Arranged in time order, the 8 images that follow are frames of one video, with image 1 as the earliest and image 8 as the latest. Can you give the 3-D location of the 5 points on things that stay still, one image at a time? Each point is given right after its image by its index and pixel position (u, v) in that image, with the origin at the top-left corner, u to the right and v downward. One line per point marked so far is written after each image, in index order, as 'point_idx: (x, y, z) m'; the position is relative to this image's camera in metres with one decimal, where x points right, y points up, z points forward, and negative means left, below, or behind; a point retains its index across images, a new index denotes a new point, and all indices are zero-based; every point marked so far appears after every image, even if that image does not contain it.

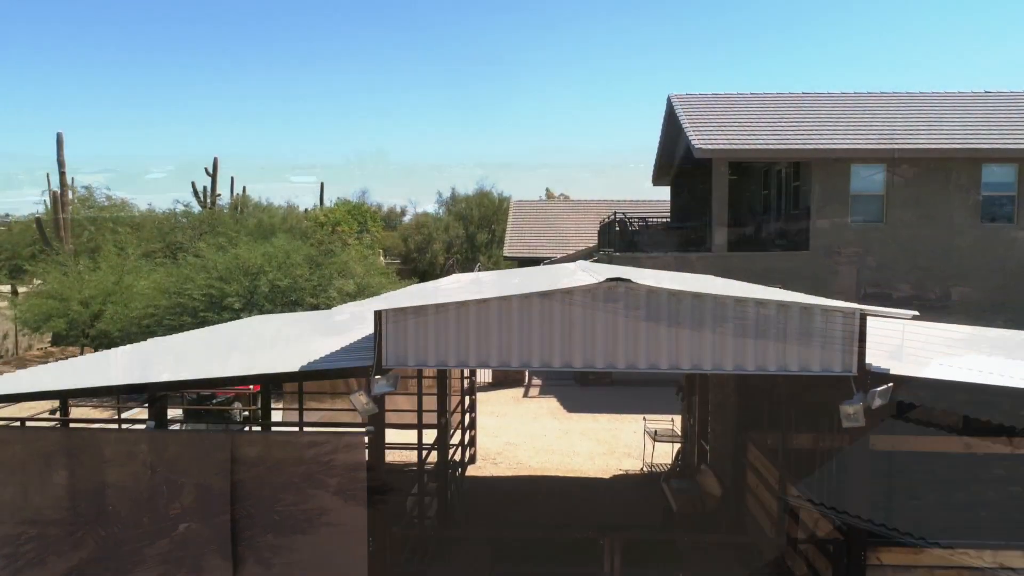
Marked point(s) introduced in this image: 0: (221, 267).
0: (-6.1, +0.4, +15.6) m
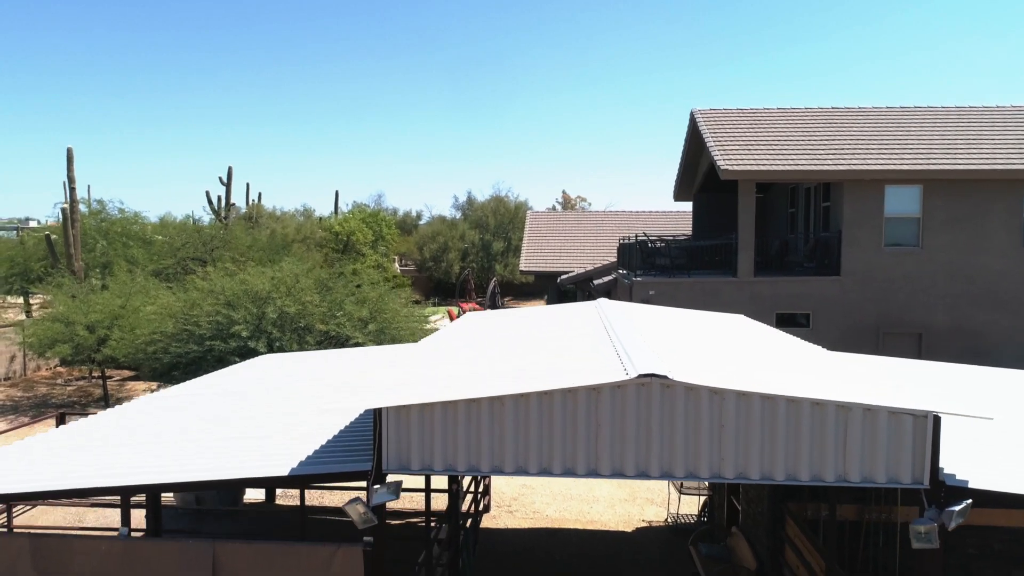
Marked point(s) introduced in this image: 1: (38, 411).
0: (-5.8, -0.1, +15.1) m
1: (-10.6, -2.7, +16.6) m
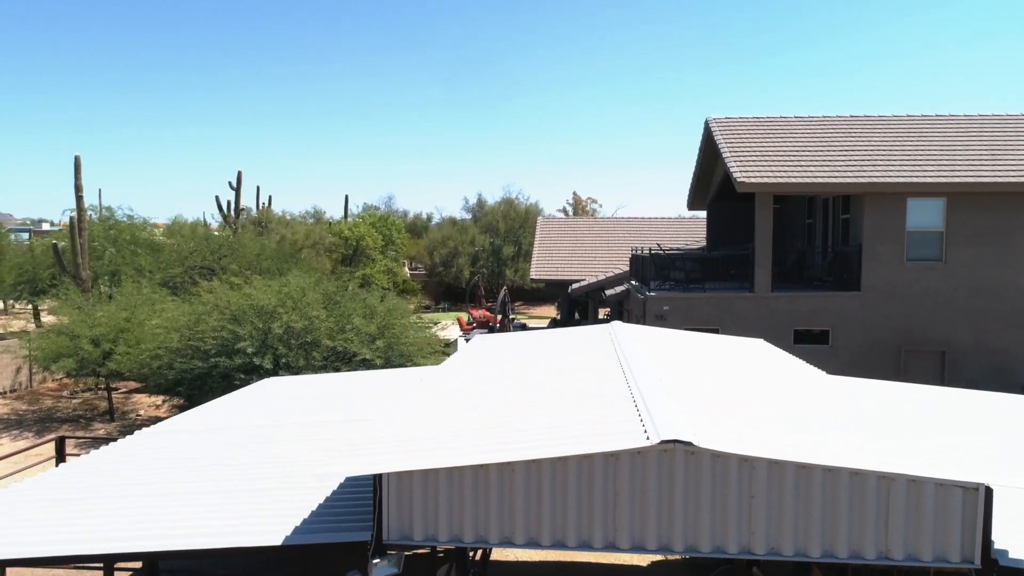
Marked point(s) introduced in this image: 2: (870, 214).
0: (-5.5, -0.4, +14.9) m
1: (-10.4, -3.0, +16.4) m
2: (+7.0, +1.4, +14.5) m
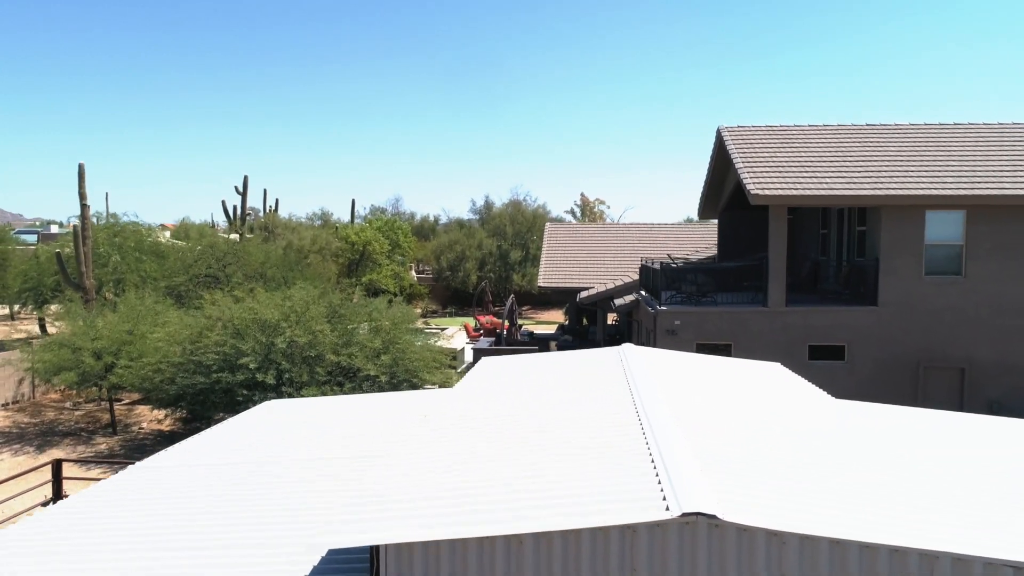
0: (-5.4, -0.7, +14.6) m
1: (-10.2, -3.3, +16.2) m
2: (+7.1, +1.2, +14.1) m
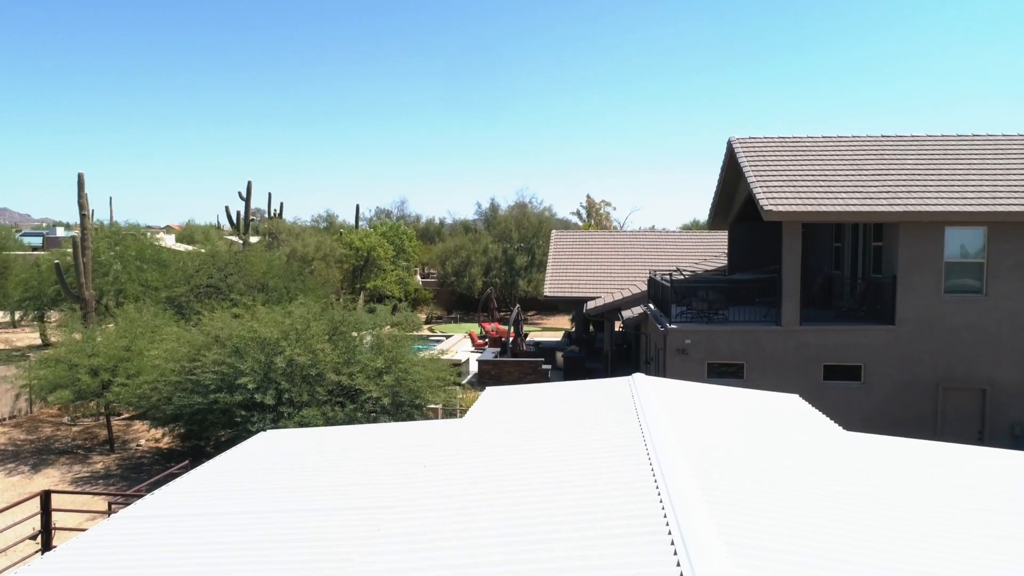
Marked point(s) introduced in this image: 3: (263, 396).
0: (-5.3, -1.0, +14.3) m
1: (-10.1, -3.6, +15.9) m
2: (+7.2, +0.8, +13.7) m
3: (-4.6, -2.0, +13.7) m
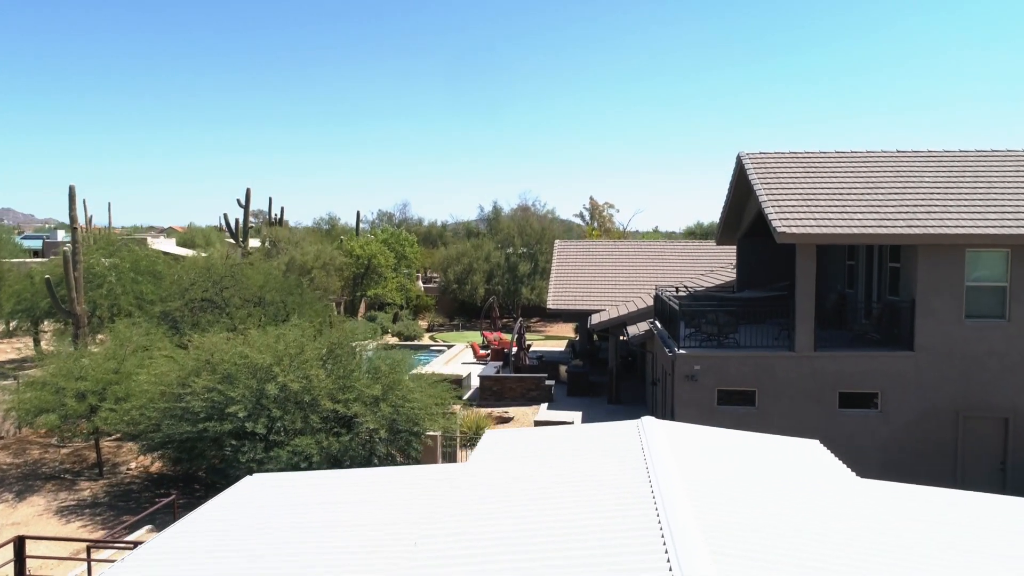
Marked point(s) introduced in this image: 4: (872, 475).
0: (-5.3, -1.4, +13.7) m
1: (-10.1, -4.0, +15.3) m
2: (+7.3, +0.4, +13.1) m
3: (-4.5, -2.4, +13.1) m
4: (+6.5, -3.3, +13.3) m
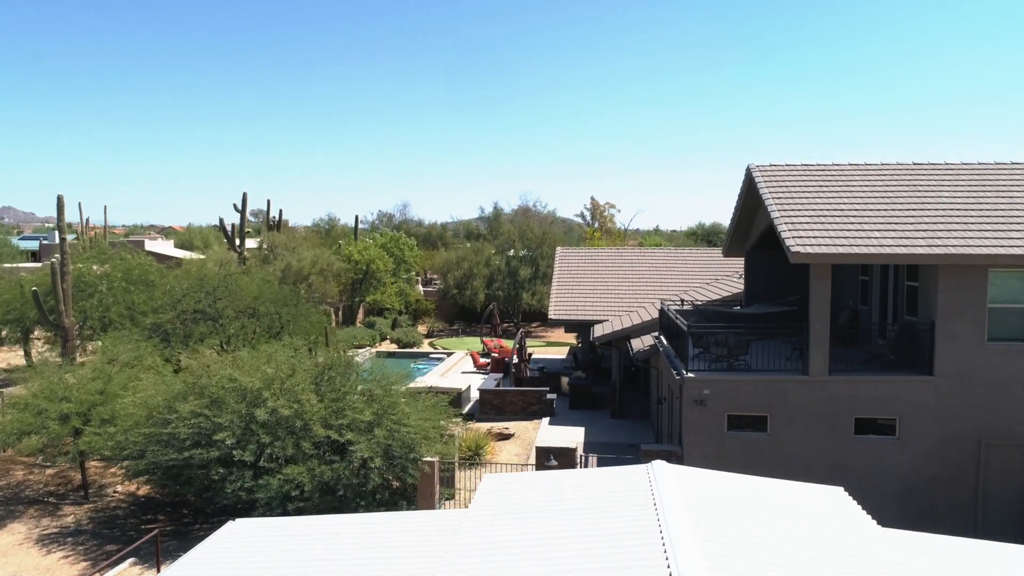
0: (-5.2, -1.8, +13.1) m
1: (-10.0, -4.4, +14.8) m
2: (+7.3, 0.0, +12.5) m
3: (-4.5, -2.8, +12.5) m
4: (+6.5, -3.7, +12.8) m
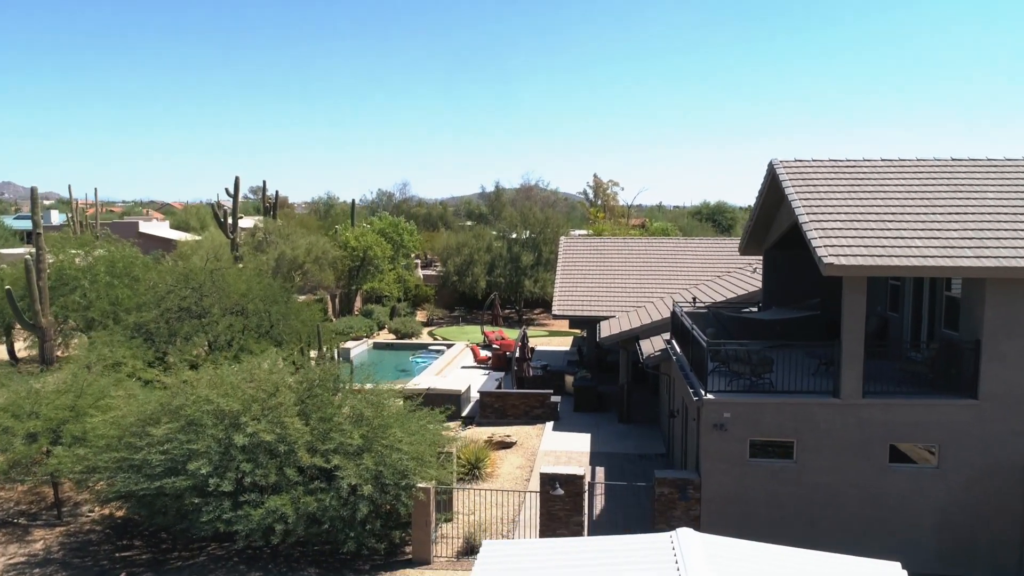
0: (-5.2, -2.0, +12.0) m
1: (-10.0, -4.5, +13.8) m
2: (+7.3, -0.2, +11.3) m
3: (-4.5, -3.0, +11.5) m
4: (+6.5, -3.9, +11.7) m
